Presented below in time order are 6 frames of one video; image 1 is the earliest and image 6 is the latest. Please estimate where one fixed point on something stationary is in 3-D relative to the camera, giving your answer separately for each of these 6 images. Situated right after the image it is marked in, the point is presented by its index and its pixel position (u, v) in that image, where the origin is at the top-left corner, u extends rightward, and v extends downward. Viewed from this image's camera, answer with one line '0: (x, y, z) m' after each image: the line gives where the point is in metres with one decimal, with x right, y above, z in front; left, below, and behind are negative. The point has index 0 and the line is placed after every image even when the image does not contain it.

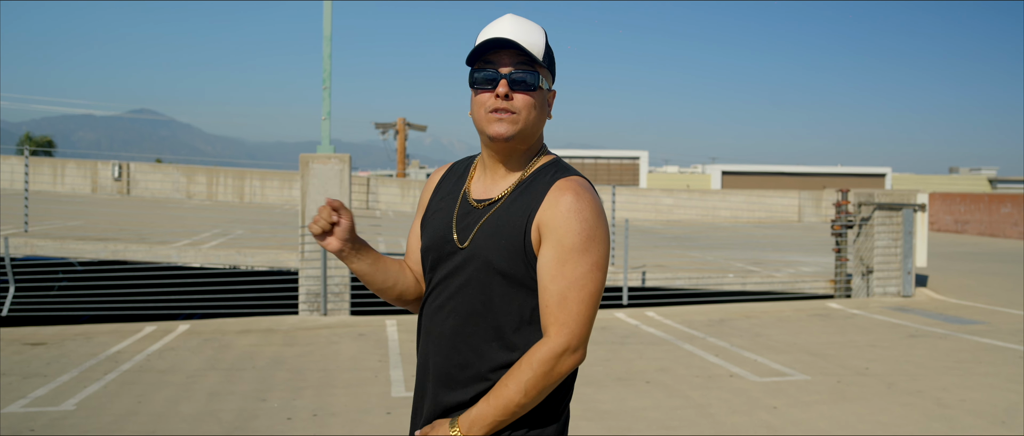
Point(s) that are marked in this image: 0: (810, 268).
0: (+4.2, -0.7, +9.6) m
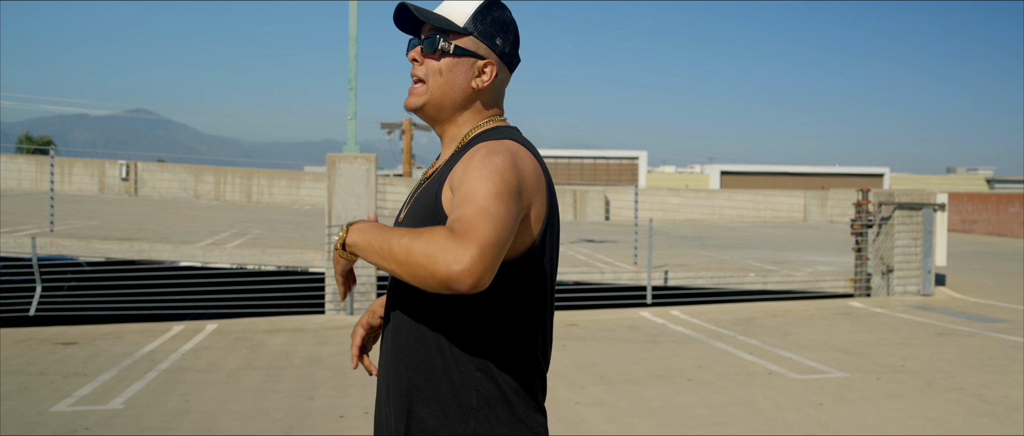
0: (+4.5, -0.7, +9.6) m
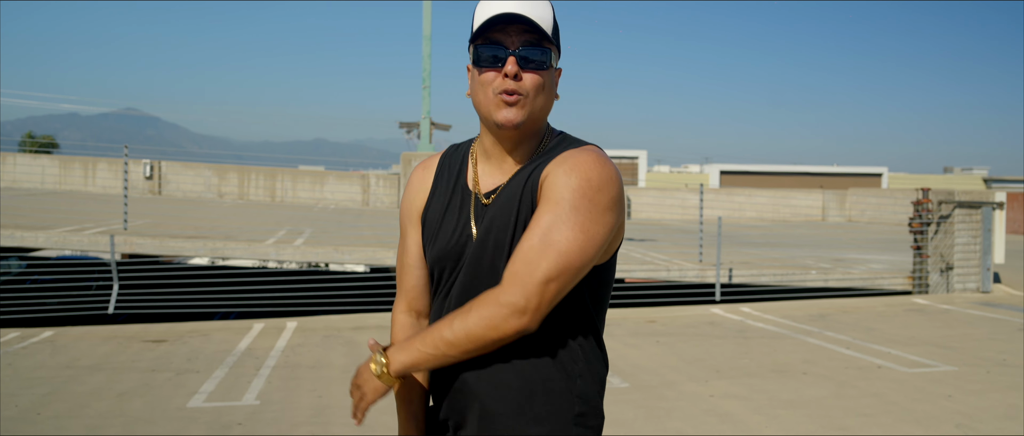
0: (+5.3, -0.7, +9.8) m
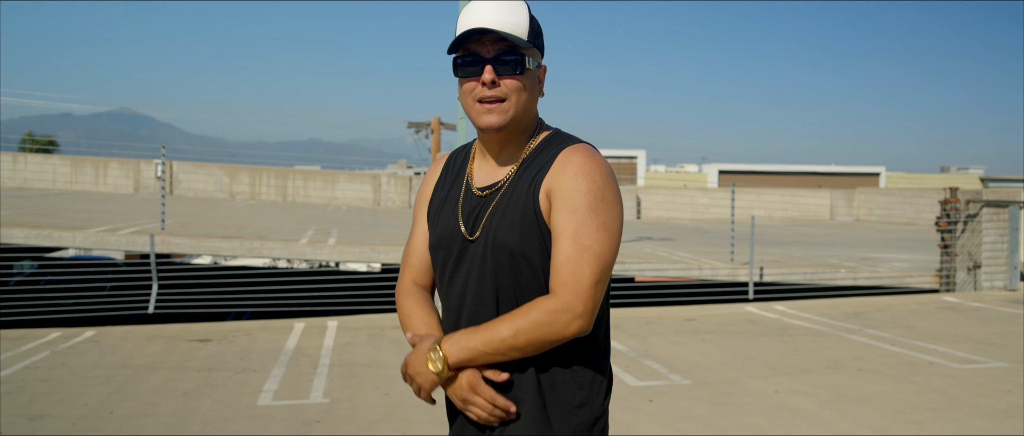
0: (+5.7, -0.7, +9.9) m
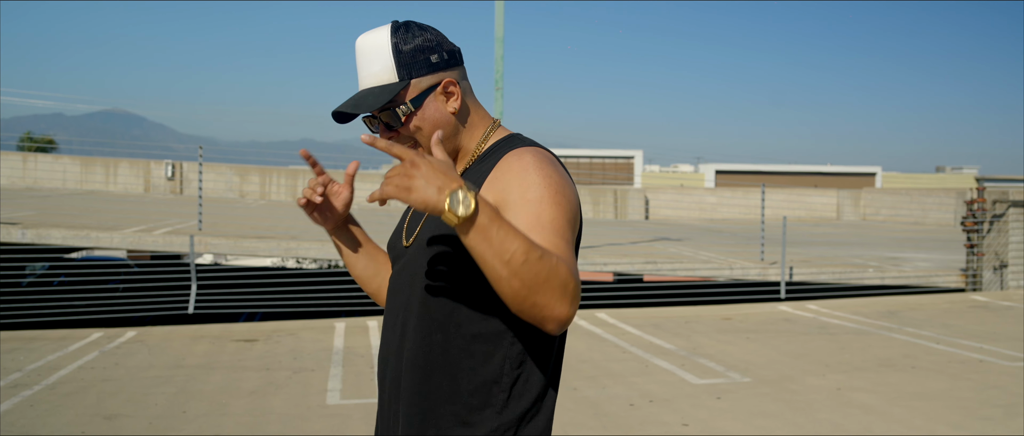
0: (+6.1, -0.7, +10.1) m
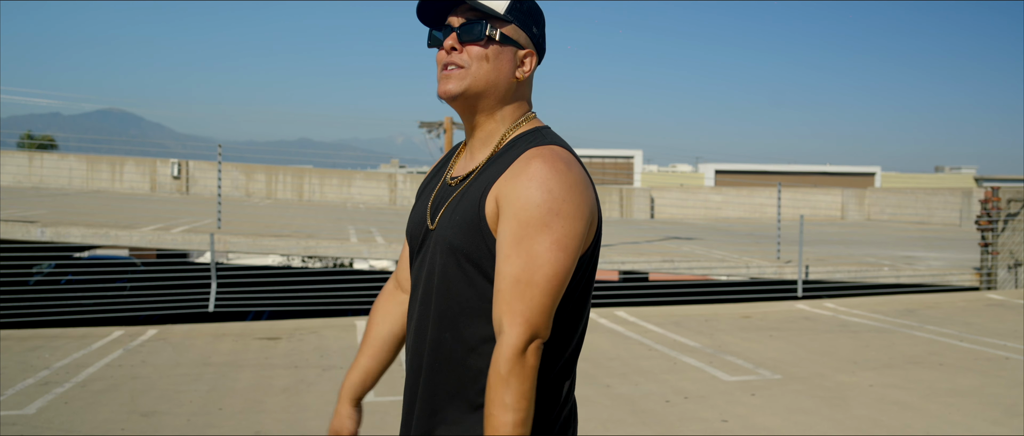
0: (+6.3, -0.6, +10.1) m
